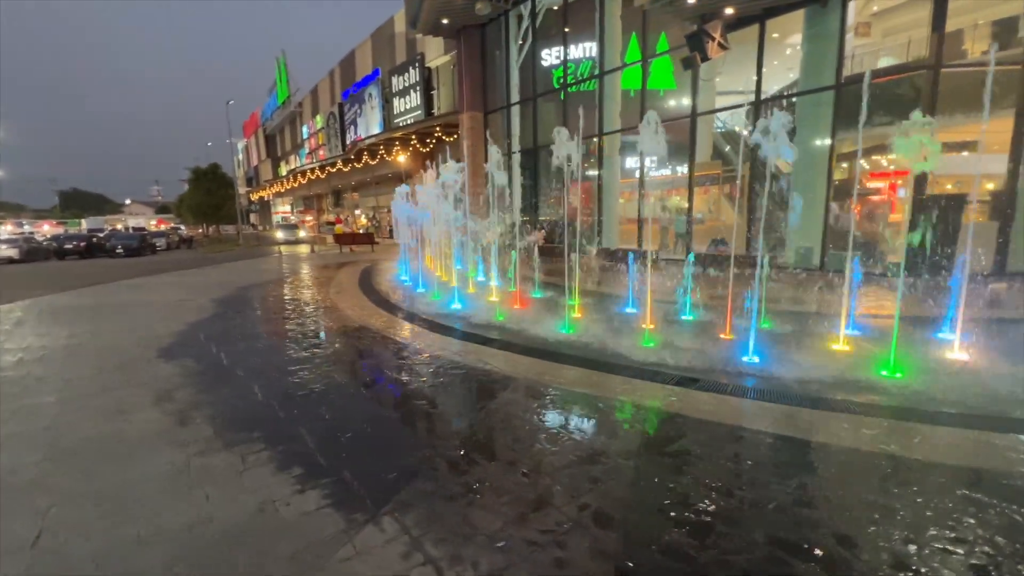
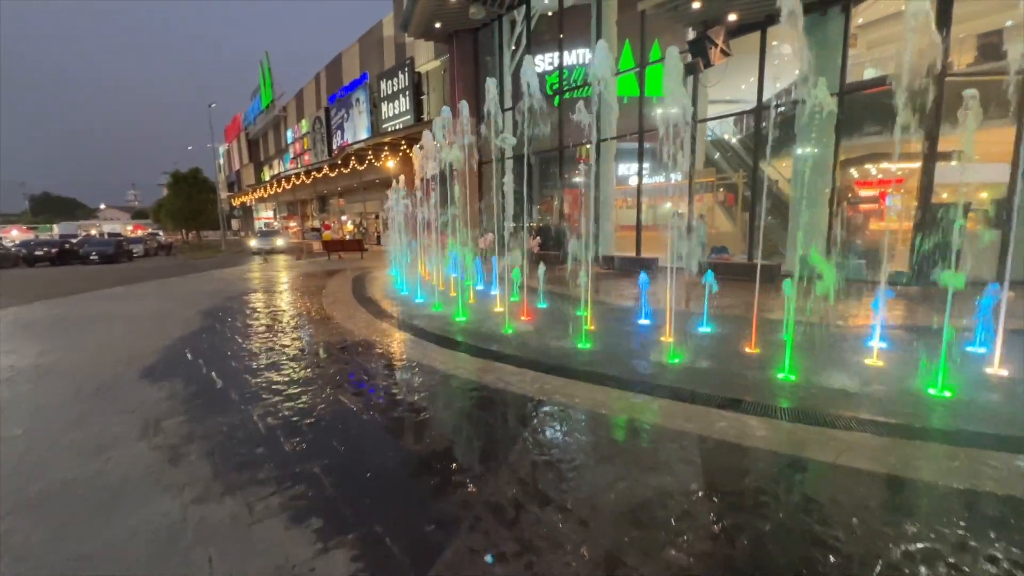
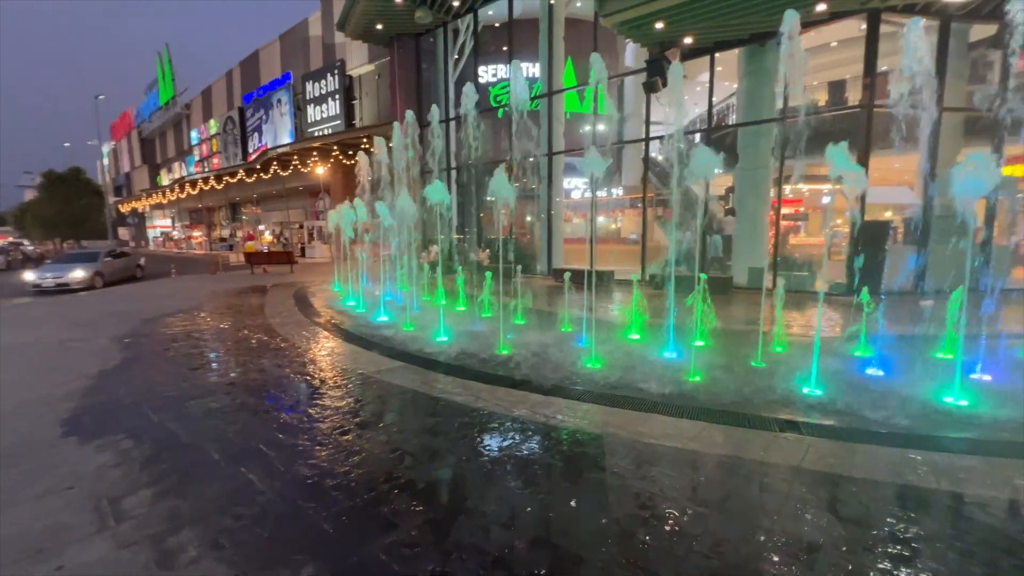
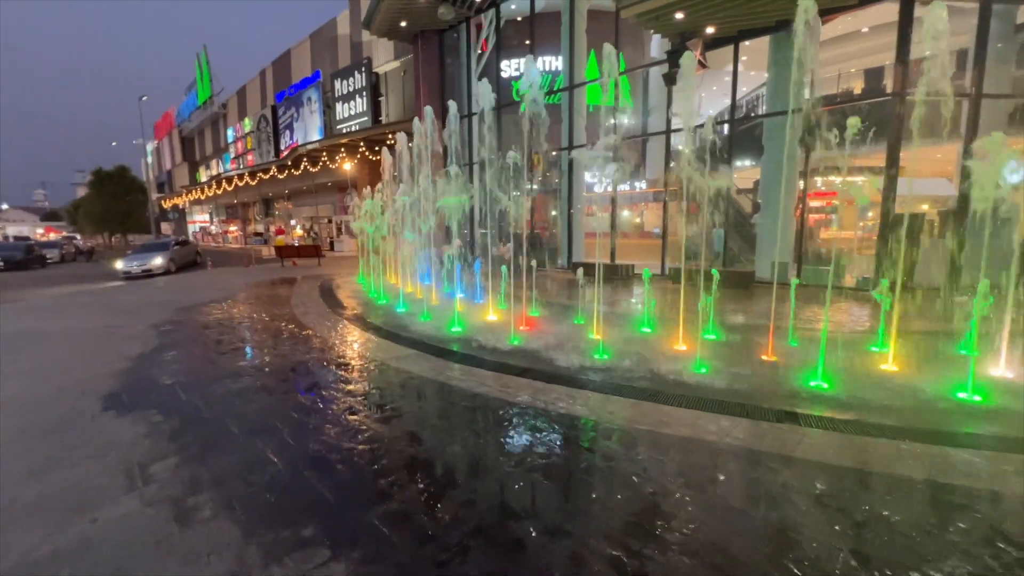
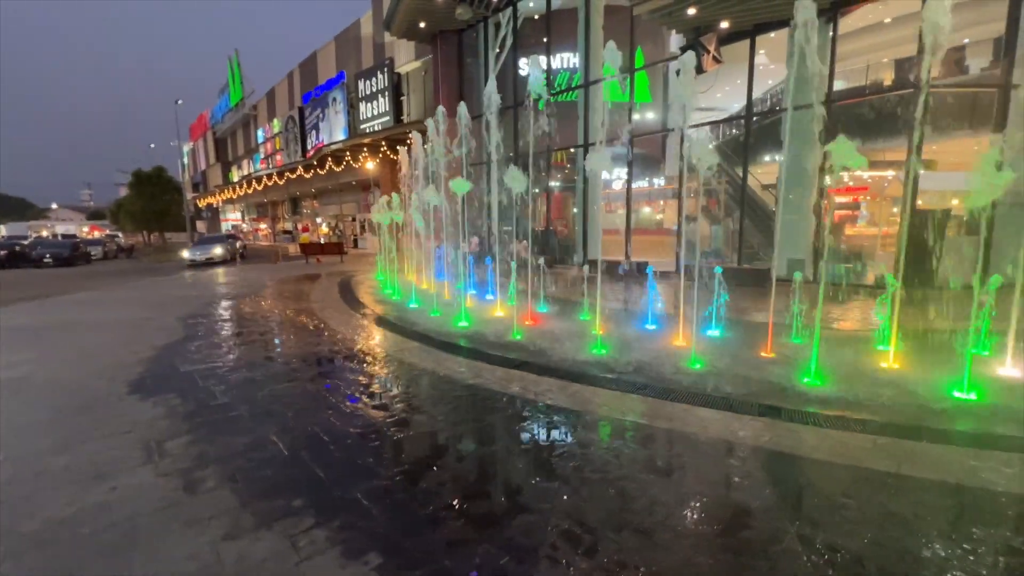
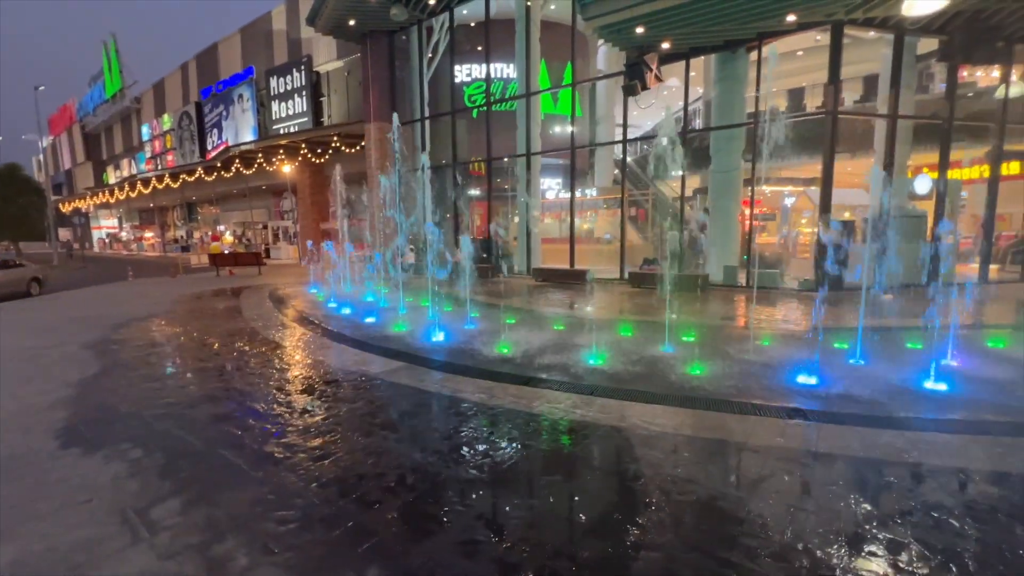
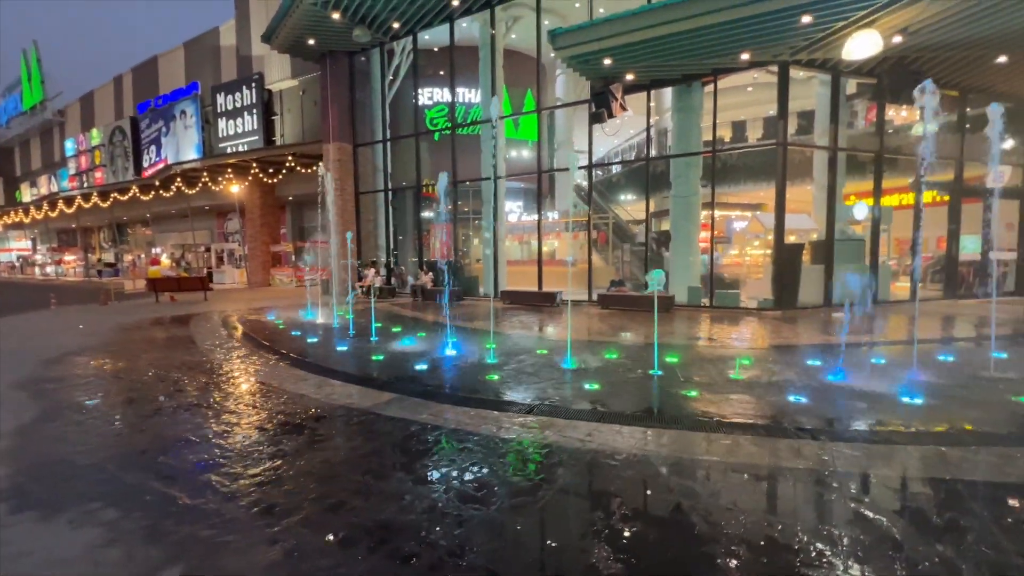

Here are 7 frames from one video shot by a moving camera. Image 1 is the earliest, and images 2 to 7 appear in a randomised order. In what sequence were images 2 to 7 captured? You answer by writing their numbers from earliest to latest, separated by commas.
2, 5, 4, 3, 6, 7
